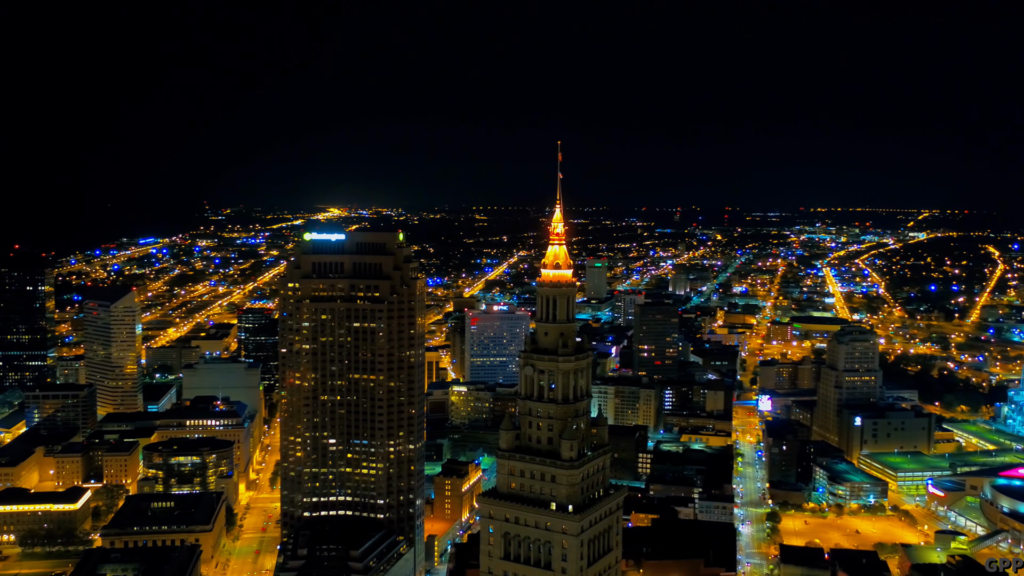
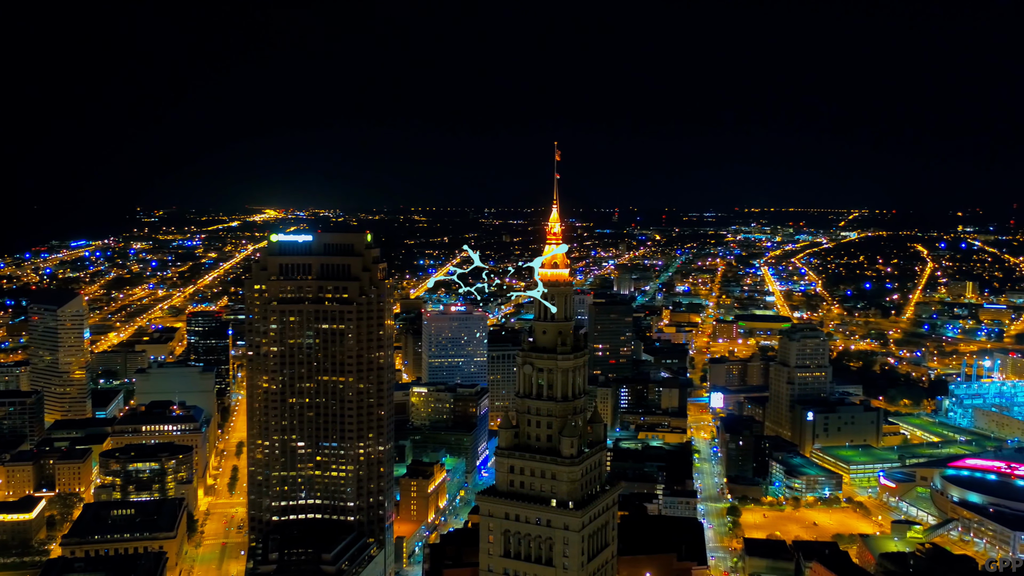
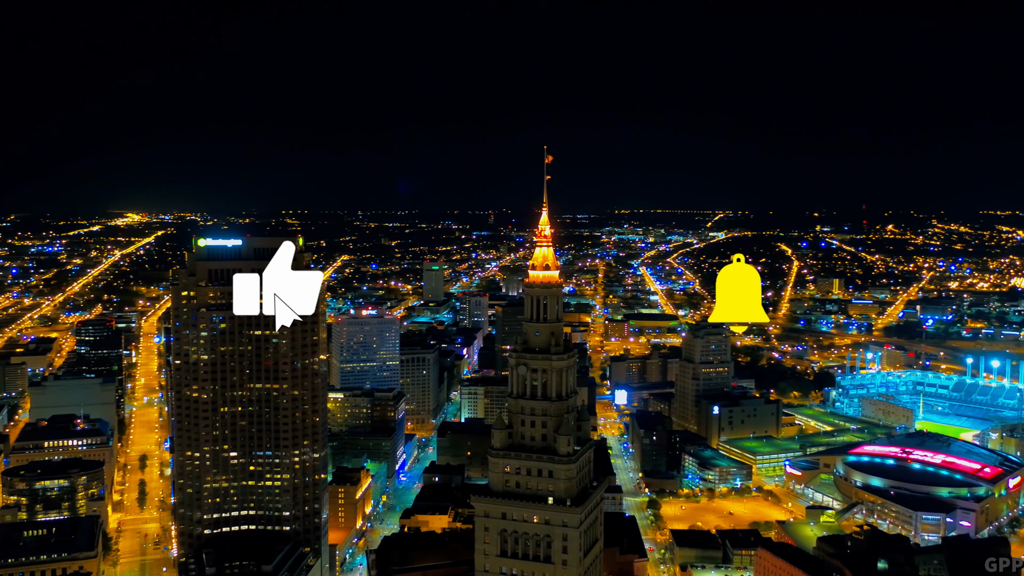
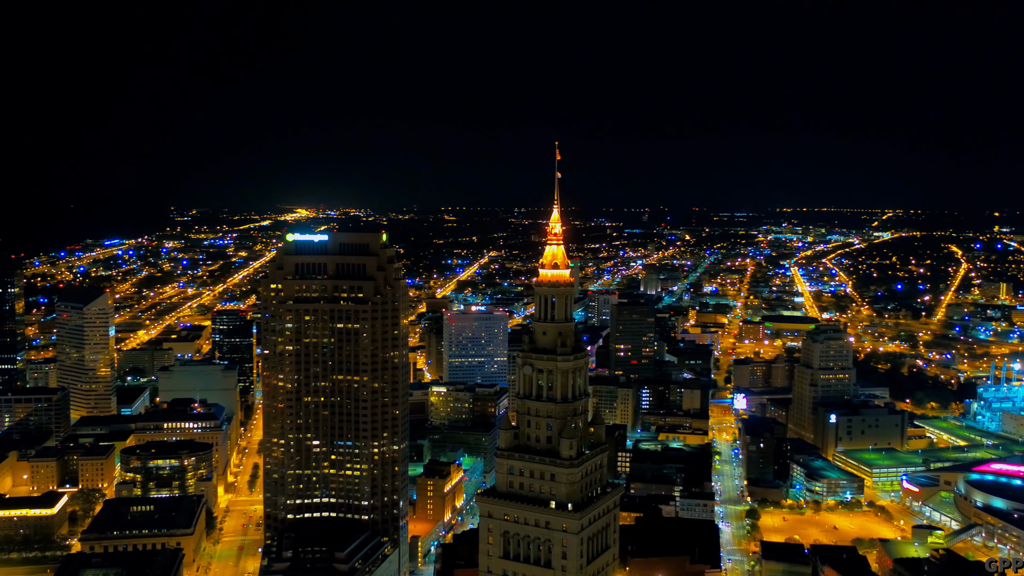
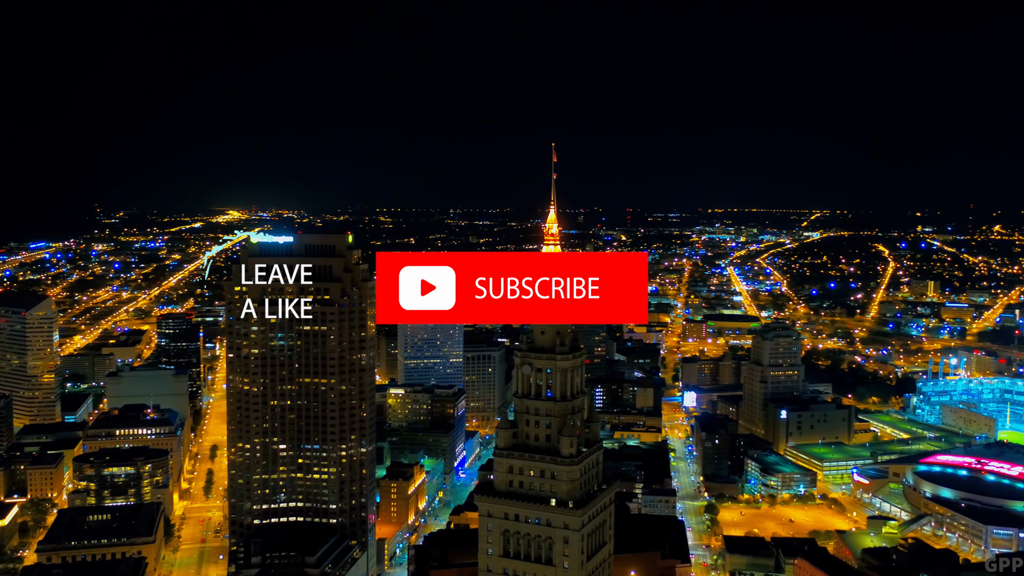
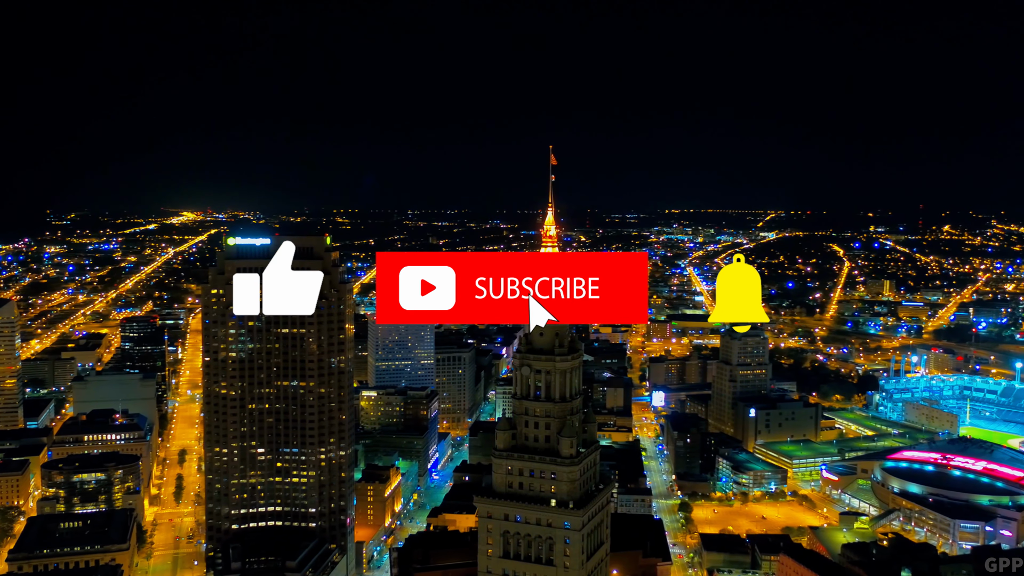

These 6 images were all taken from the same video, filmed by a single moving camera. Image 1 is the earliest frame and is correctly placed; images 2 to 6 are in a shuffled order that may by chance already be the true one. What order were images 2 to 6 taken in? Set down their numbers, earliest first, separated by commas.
4, 2, 5, 6, 3
